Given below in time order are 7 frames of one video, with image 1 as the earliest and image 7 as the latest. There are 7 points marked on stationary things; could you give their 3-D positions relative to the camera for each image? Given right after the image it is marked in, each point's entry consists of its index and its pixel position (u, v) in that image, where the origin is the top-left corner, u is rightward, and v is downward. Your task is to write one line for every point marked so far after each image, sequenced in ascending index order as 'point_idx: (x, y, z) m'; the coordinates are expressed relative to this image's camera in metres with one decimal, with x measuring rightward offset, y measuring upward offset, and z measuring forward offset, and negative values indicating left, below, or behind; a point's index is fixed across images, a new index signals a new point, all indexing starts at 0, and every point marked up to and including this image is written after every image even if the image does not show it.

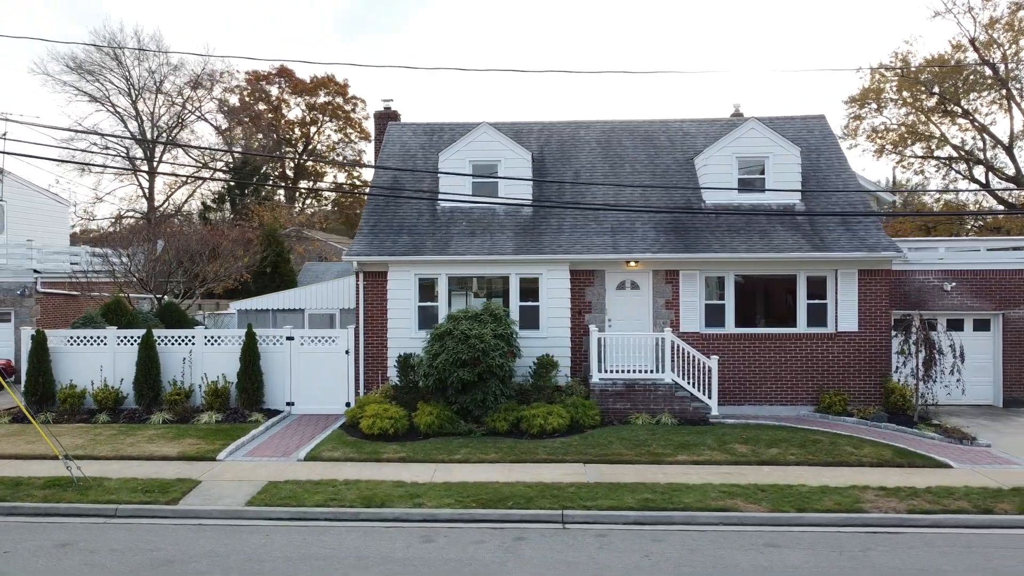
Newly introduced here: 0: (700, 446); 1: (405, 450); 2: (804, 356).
0: (+3.1, -2.6, +12.8) m
1: (-1.8, -2.7, +12.6) m
2: (+5.9, -1.4, +15.5) m
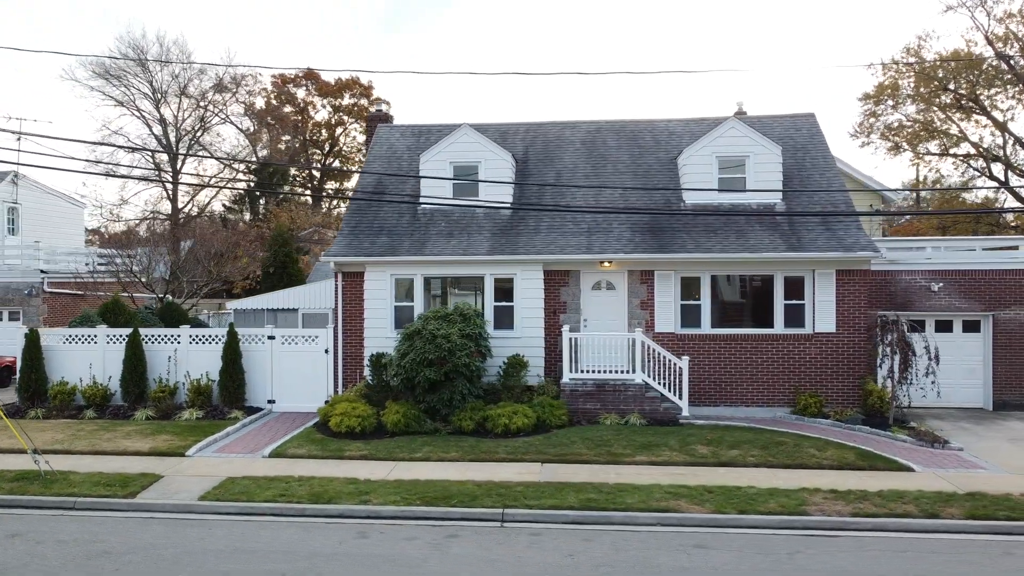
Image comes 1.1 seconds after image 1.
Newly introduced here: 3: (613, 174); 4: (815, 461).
0: (+2.5, -2.7, +12.8) m
1: (-2.4, -2.7, +12.8) m
2: (+5.4, -1.4, +15.3) m
3: (+2.3, +2.6, +17.7) m
4: (+4.8, -2.7, +12.1) m
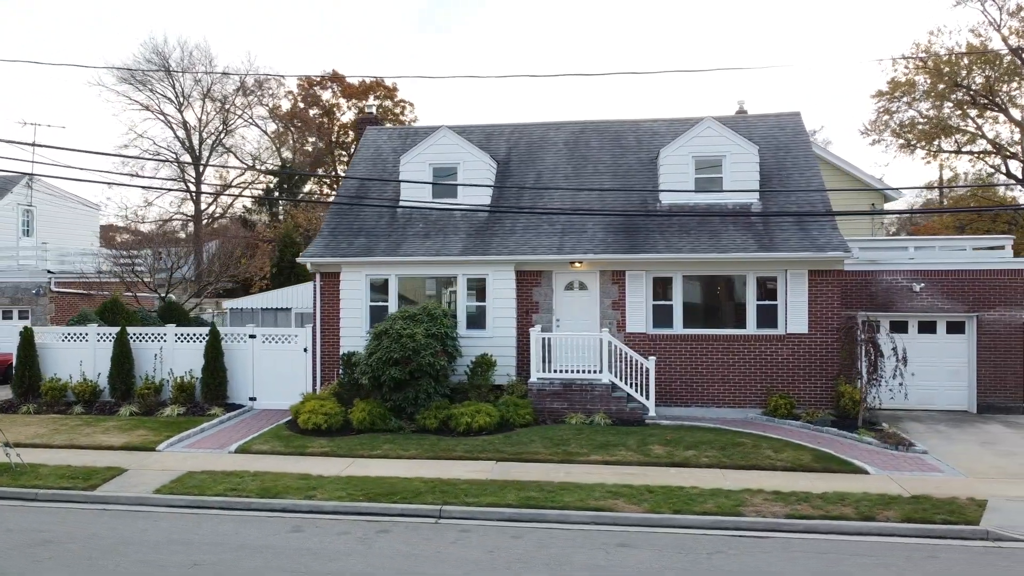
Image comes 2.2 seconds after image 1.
0: (+1.8, -2.7, +12.8) m
1: (-3.1, -2.7, +13.1) m
2: (+4.8, -1.4, +15.3) m
3: (+1.9, +2.6, +17.7) m
4: (+4.0, -2.7, +12.0) m
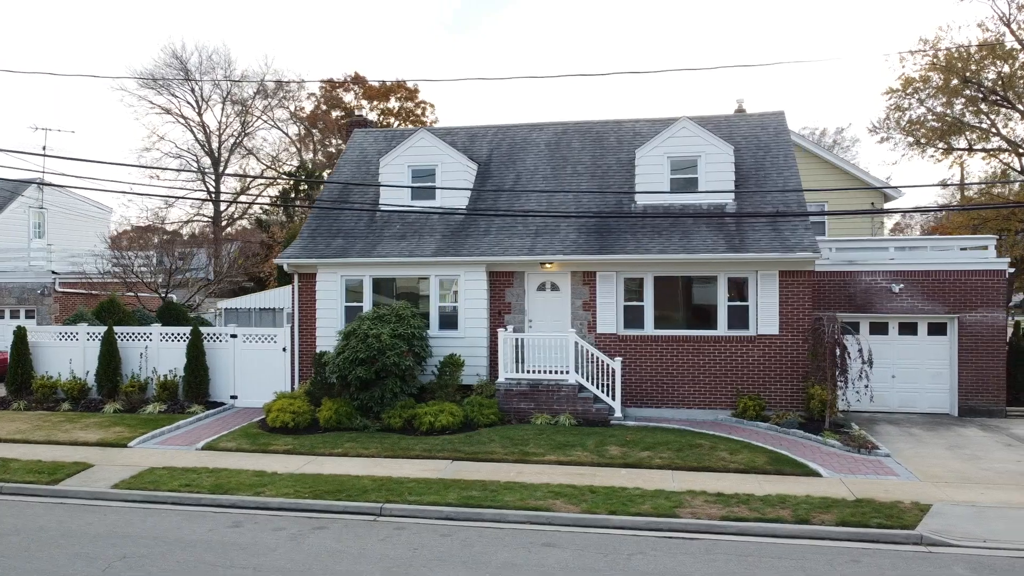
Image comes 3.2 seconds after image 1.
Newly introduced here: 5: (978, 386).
0: (+1.1, -2.7, +12.9) m
1: (-3.8, -2.7, +13.4) m
2: (+4.2, -1.4, +15.2) m
3: (+1.4, +2.6, +17.8) m
4: (+3.3, -2.8, +12.0) m
5: (+9.7, -2.1, +15.9) m
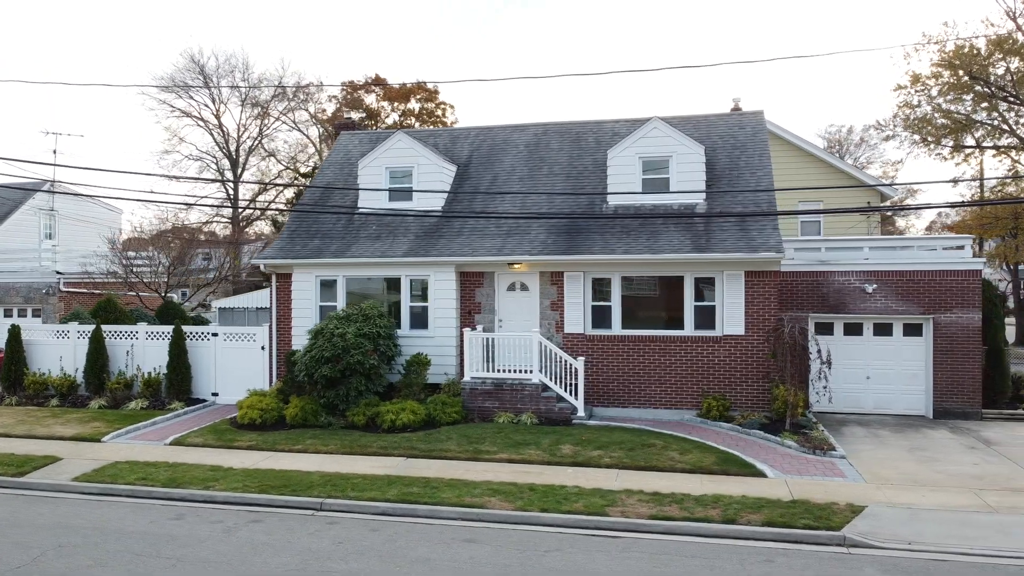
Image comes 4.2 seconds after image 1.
0: (+0.3, -2.7, +13.0) m
1: (-4.5, -2.7, +13.7) m
2: (+3.5, -1.4, +15.2) m
3: (+0.8, +2.6, +17.9) m
4: (+2.5, -2.8, +12.0) m
5: (+9.1, -2.1, +15.7) m
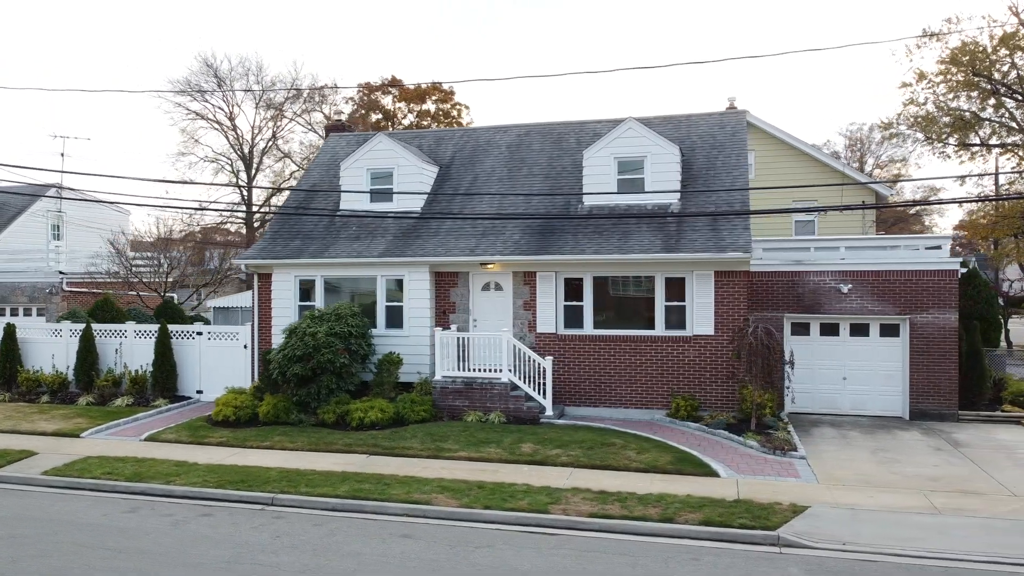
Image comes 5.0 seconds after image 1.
0: (-0.4, -2.7, +13.1) m
1: (-5.2, -2.7, +14.0) m
2: (+2.9, -1.4, +15.2) m
3: (+0.3, +2.6, +18.0) m
4: (+1.8, -2.8, +12.1) m
5: (+8.5, -2.1, +15.6) m
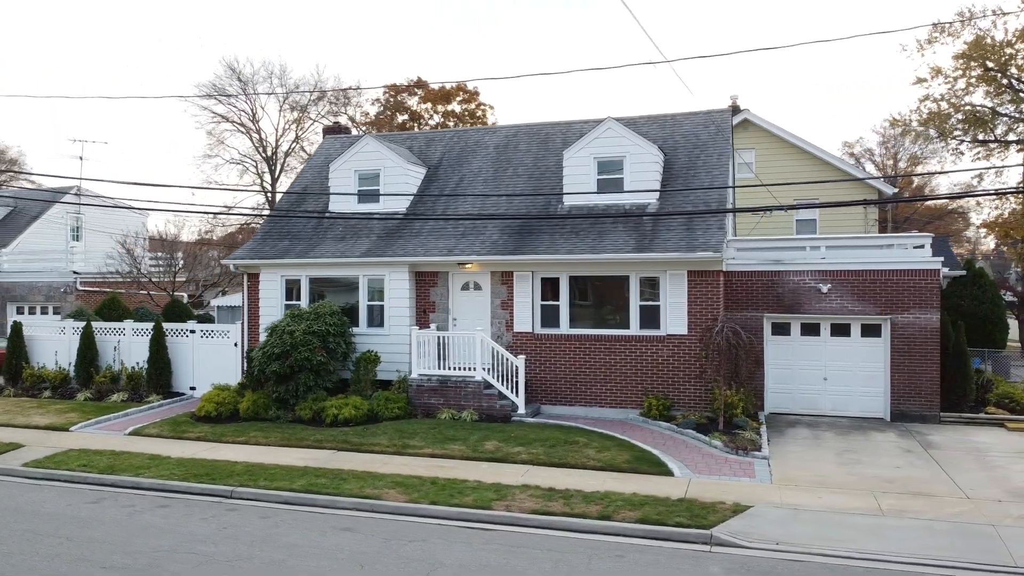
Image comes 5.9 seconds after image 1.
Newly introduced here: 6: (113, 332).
0: (-1.0, -2.7, +13.3) m
1: (-5.7, -2.7, +14.4) m
2: (+2.4, -1.4, +15.3) m
3: (-0.1, +2.6, +18.2) m
4: (+1.1, -2.8, +12.2) m
5: (+8.0, -2.1, +15.3) m
6: (-9.9, -1.1, +19.0) m
